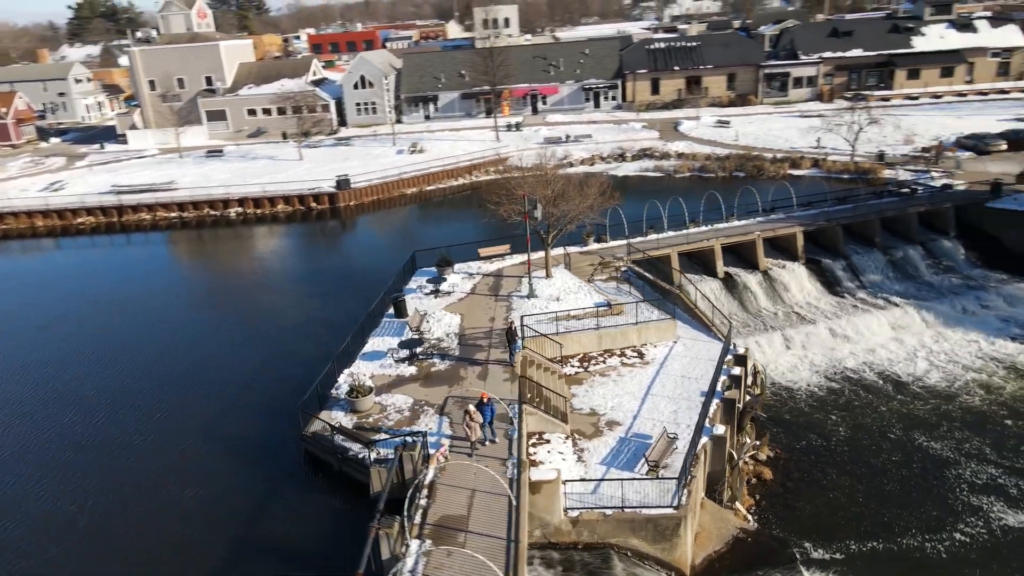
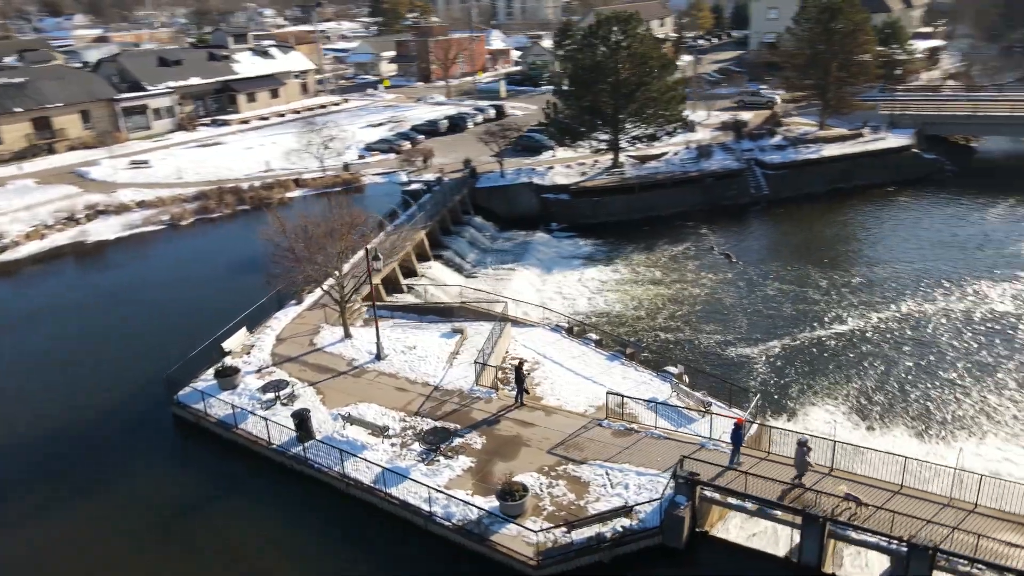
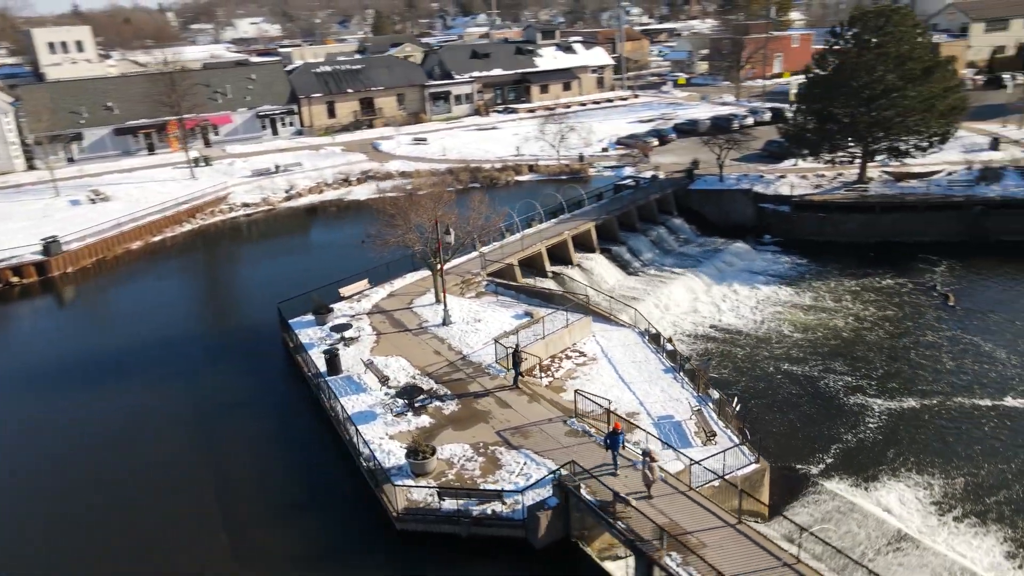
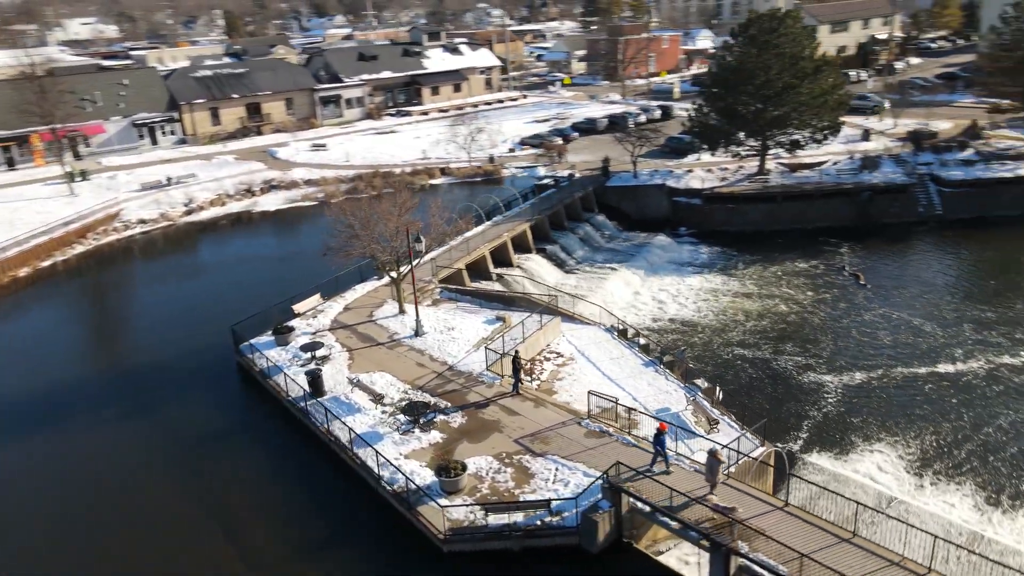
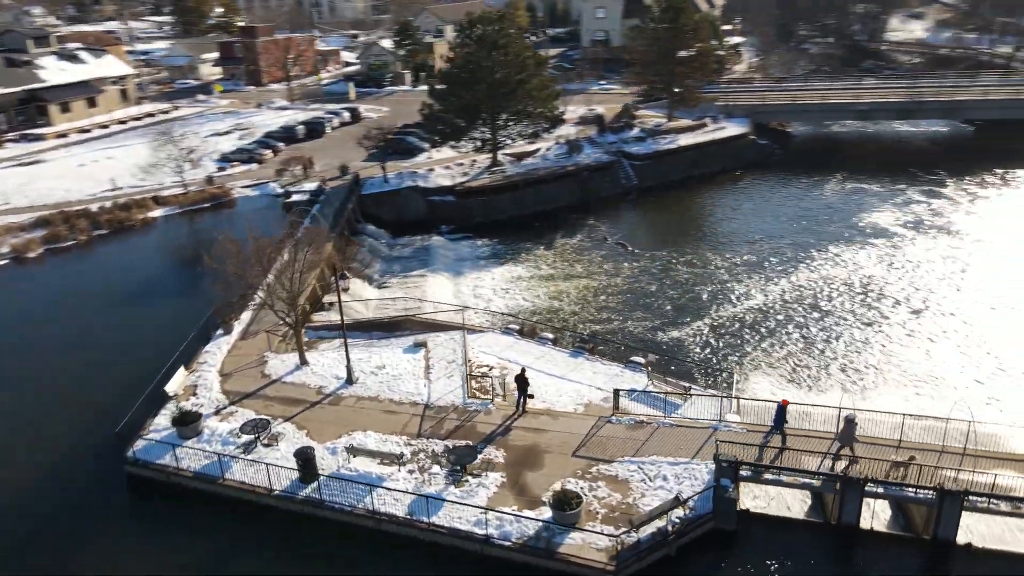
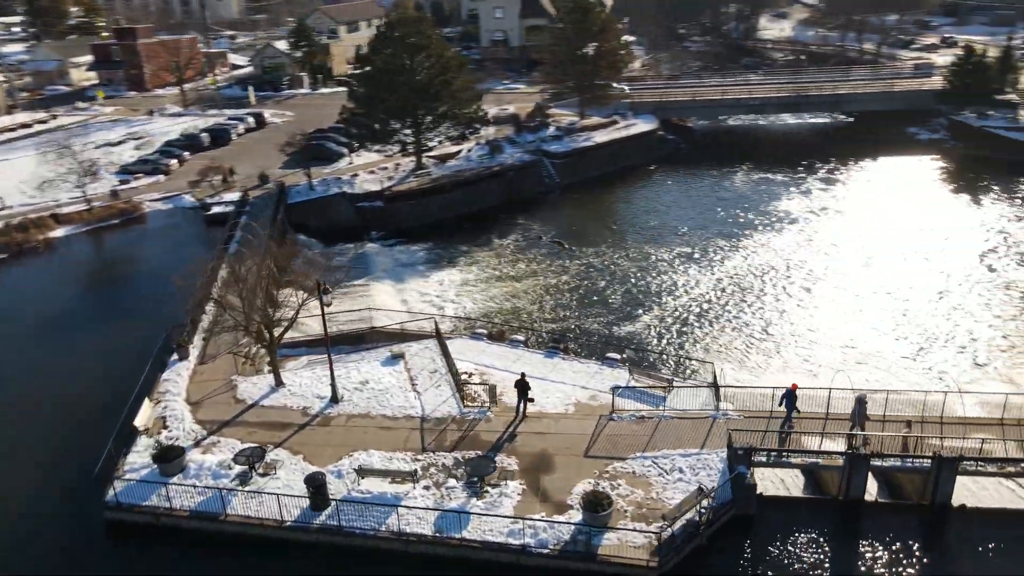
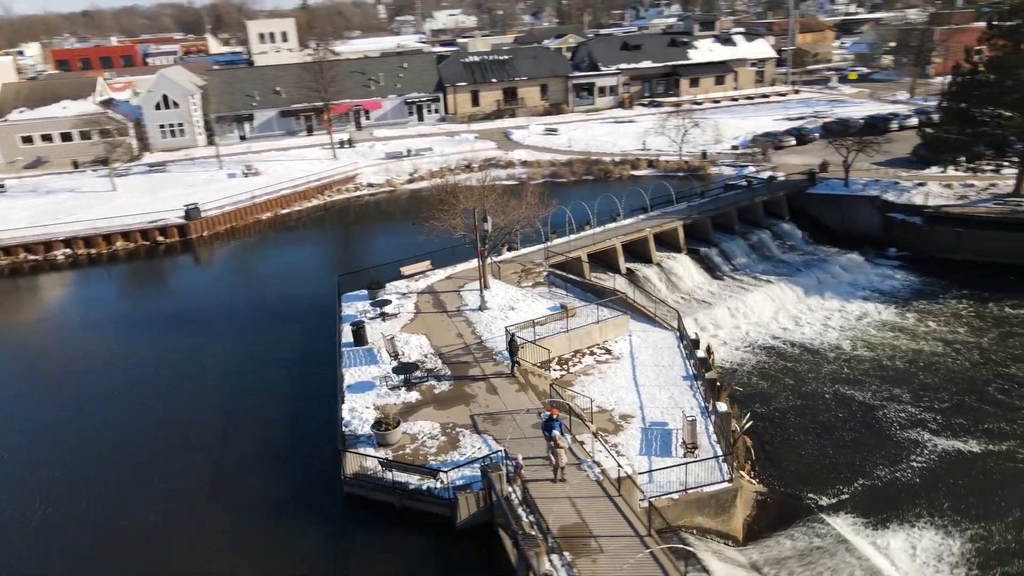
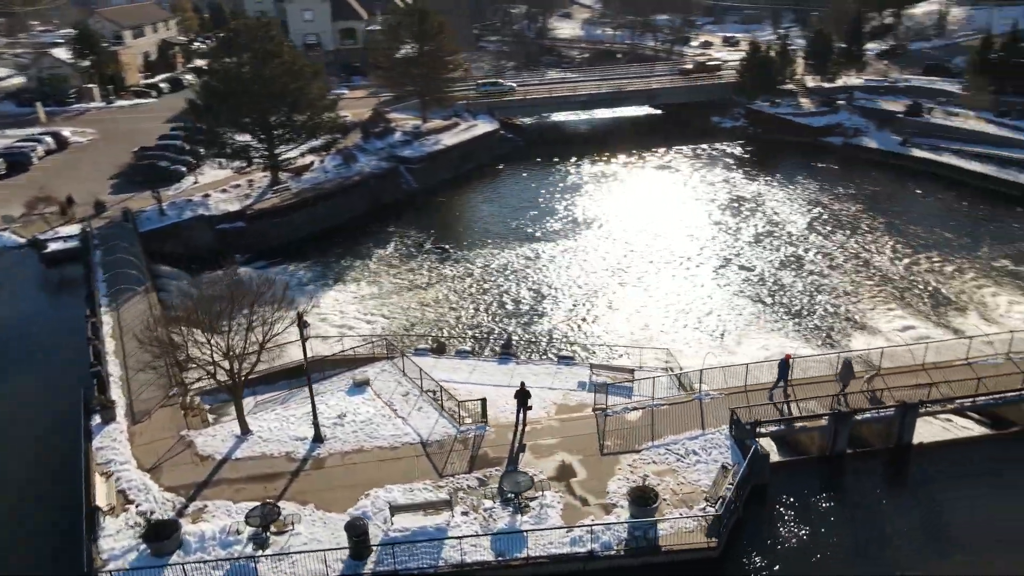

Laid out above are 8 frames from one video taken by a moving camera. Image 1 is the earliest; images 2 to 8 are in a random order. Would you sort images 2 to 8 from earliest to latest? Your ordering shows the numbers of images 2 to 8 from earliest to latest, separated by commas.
7, 3, 4, 2, 5, 6, 8
